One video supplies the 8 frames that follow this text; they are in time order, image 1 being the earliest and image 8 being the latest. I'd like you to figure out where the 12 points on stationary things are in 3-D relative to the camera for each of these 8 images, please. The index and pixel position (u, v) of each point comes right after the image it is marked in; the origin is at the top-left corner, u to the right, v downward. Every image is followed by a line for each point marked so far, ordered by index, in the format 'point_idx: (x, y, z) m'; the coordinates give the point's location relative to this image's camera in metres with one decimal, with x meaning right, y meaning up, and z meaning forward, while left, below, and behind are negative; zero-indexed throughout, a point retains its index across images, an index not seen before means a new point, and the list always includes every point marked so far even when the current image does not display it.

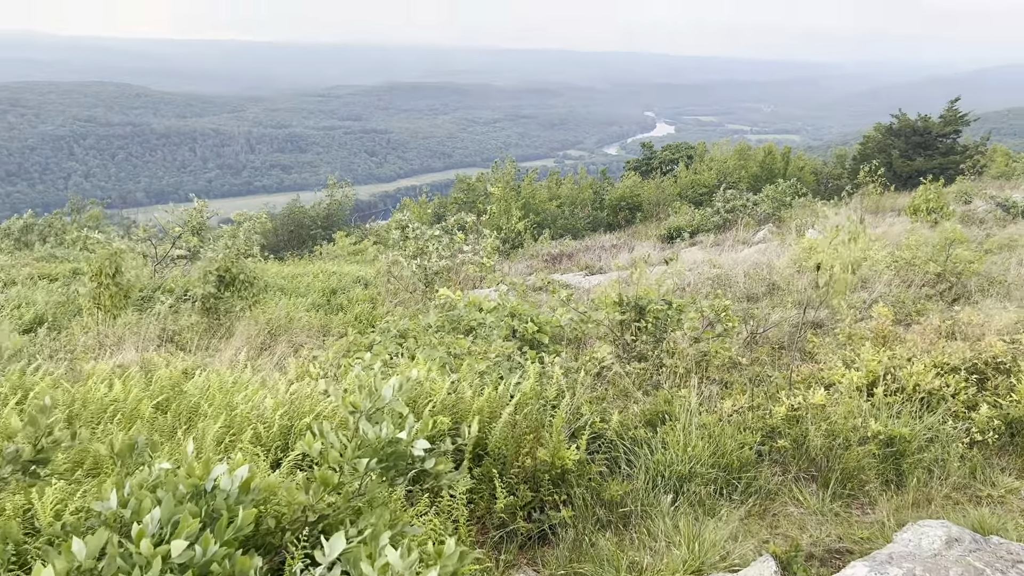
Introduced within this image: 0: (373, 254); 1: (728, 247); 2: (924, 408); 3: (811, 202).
0: (-2.0, +0.5, +12.5) m
1: (+2.8, +0.5, +11.5) m
2: (+1.9, -0.6, +4.1) m
3: (+5.4, +1.6, +16.2) m
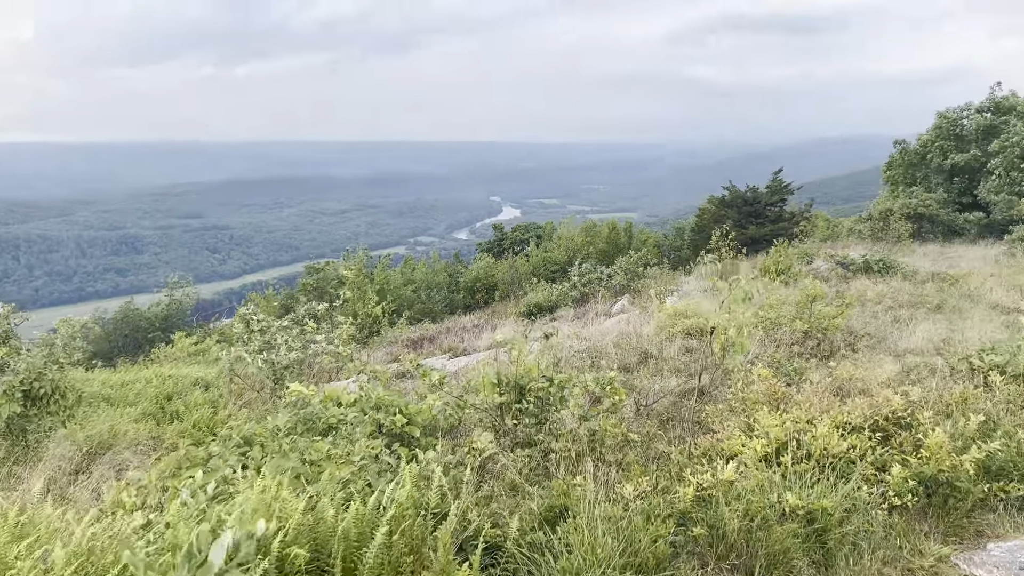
0: (-3.8, -0.8, +11.5) m
1: (+1.0, -0.4, +11.3) m
2: (+1.4, -0.8, +3.8) m
3: (+2.8, +0.3, +16.4) m
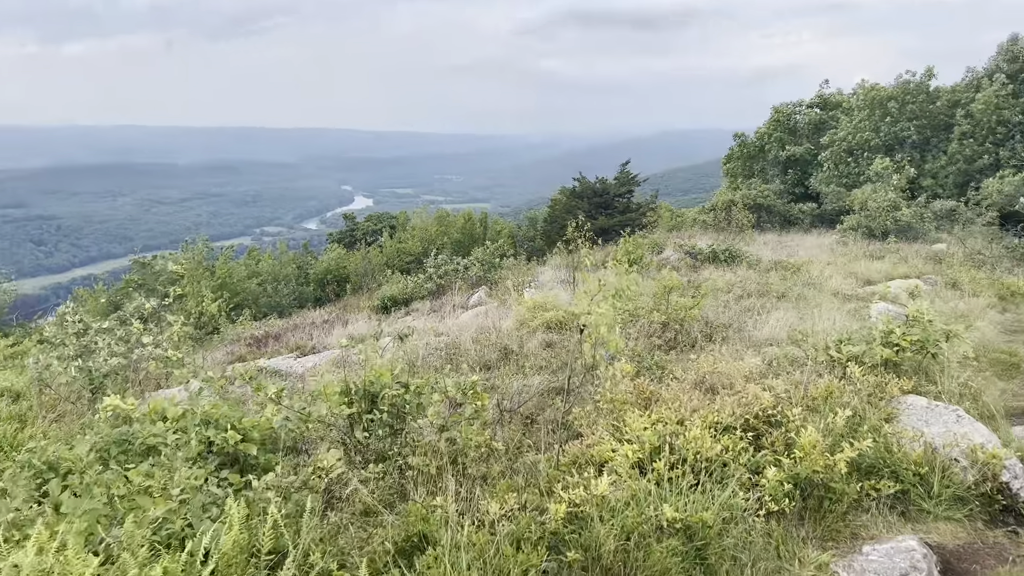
0: (-5.6, -0.8, +10.3) m
1: (-0.8, -0.3, +10.9) m
2: (+0.8, -0.8, +3.6) m
3: (+0.1, +0.5, +16.3) m
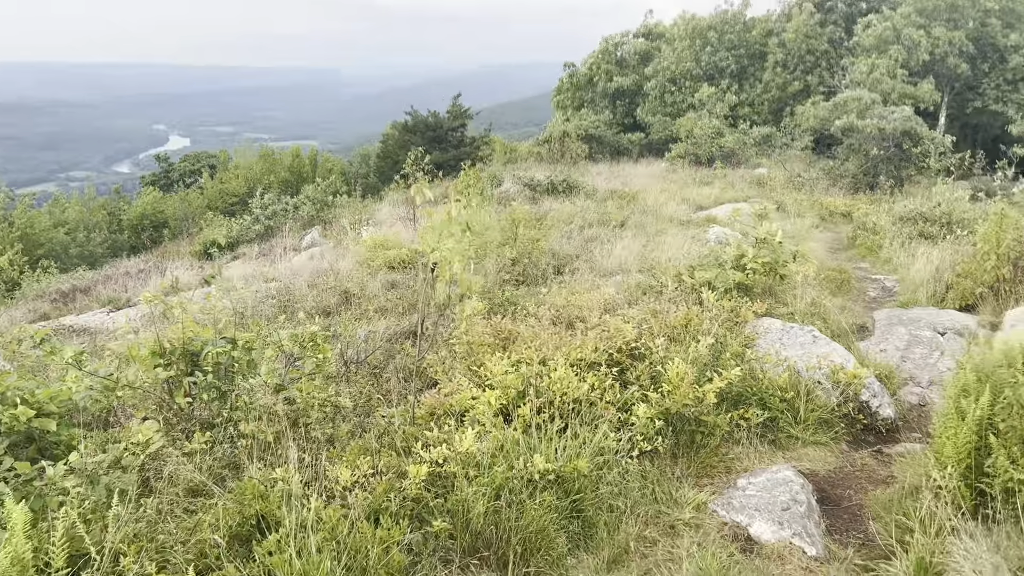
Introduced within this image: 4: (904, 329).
0: (-7.3, -0.4, +8.8) m
1: (-2.7, +0.4, +10.2) m
2: (+0.3, -0.5, +3.3) m
3: (-2.8, +1.6, +15.5) m
4: (+2.3, -0.2, +5.2) m
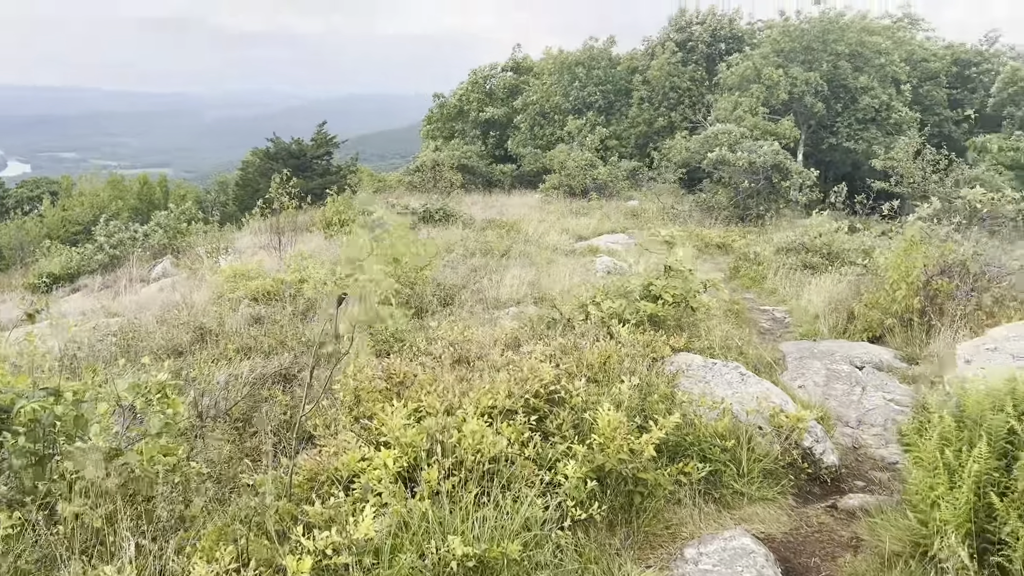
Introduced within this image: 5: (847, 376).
0: (-8.3, -0.7, +7.0) m
1: (-4.0, 0.0, +9.1) m
2: (0.0, -0.6, +2.7) m
3: (-4.9, +1.0, +14.4) m
4: (+1.7, -0.4, +4.9) m
5: (+1.7, -0.5, +4.6) m
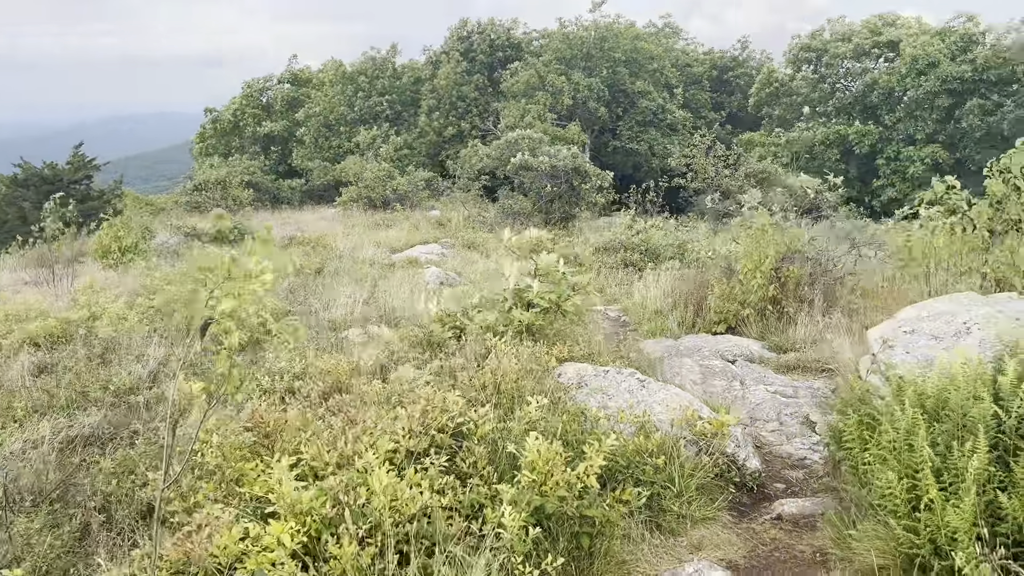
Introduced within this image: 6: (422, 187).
0: (-9.2, -1.5, +4.4) m
1: (-5.6, -0.5, +7.5) m
2: (-0.2, -0.7, +2.2) m
3: (-7.8, +0.3, +12.4) m
4: (+0.9, -0.4, +4.7) m
5: (+1.1, -0.4, +4.5) m
6: (-1.9, +2.1, +18.8) m
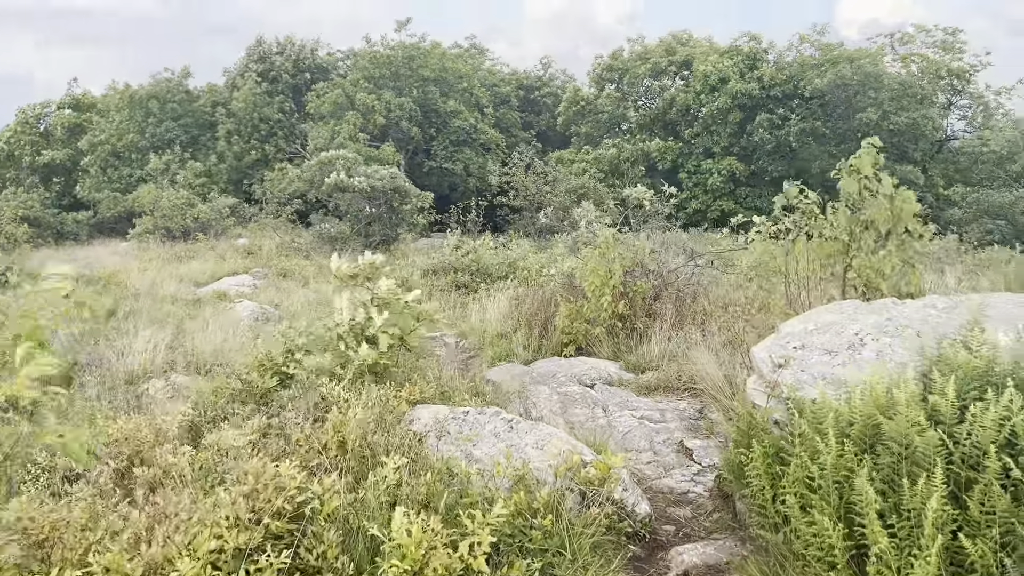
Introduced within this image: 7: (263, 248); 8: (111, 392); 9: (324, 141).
0: (-9.6, -2.1, +1.9) m
1: (-6.8, -1.0, +5.7) m
2: (-0.4, -0.8, +1.6) m
3: (-10.0, -0.5, +10.1) m
4: (+0.2, -0.5, +4.3) m
5: (+0.3, -0.5, +4.1) m
6: (-5.6, +1.4, +17.6) m
7: (-3.9, +0.6, +14.0) m
8: (-1.9, -0.5, +4.3) m
9: (-4.0, +3.2, +19.0) m
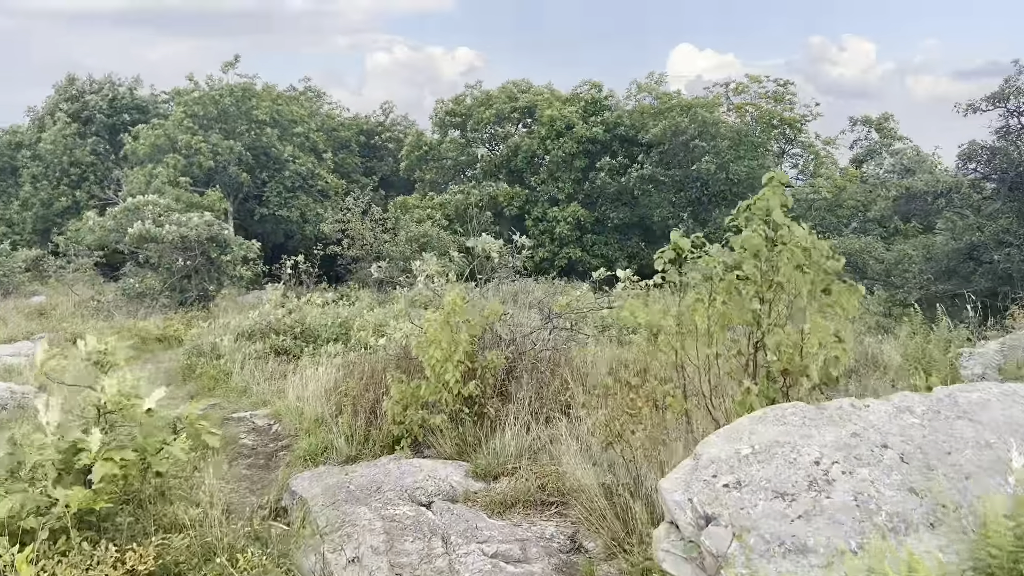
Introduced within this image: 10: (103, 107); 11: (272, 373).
0: (-9.7, -2.4, -0.9) m
1: (-7.6, -1.5, +3.4) m
2: (-0.7, -0.9, +0.4) m
3: (-11.5, -1.3, +7.2) m
4: (-0.5, -0.8, +3.2) m
5: (-0.3, -0.8, +3.0) m
6: (-8.5, +0.3, +15.4) m
7: (-6.2, -0.3, +12.1) m
8: (-2.6, -0.8, +2.8) m
9: (-7.1, +2.0, +17.1) m
10: (-9.4, +4.2, +20.4) m
11: (-1.9, -0.6, +7.0) m
